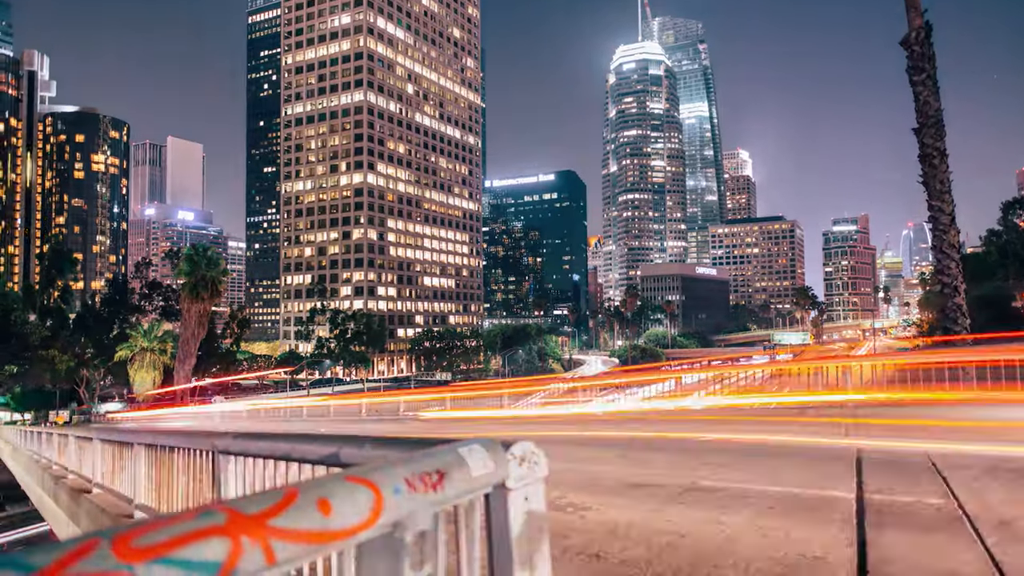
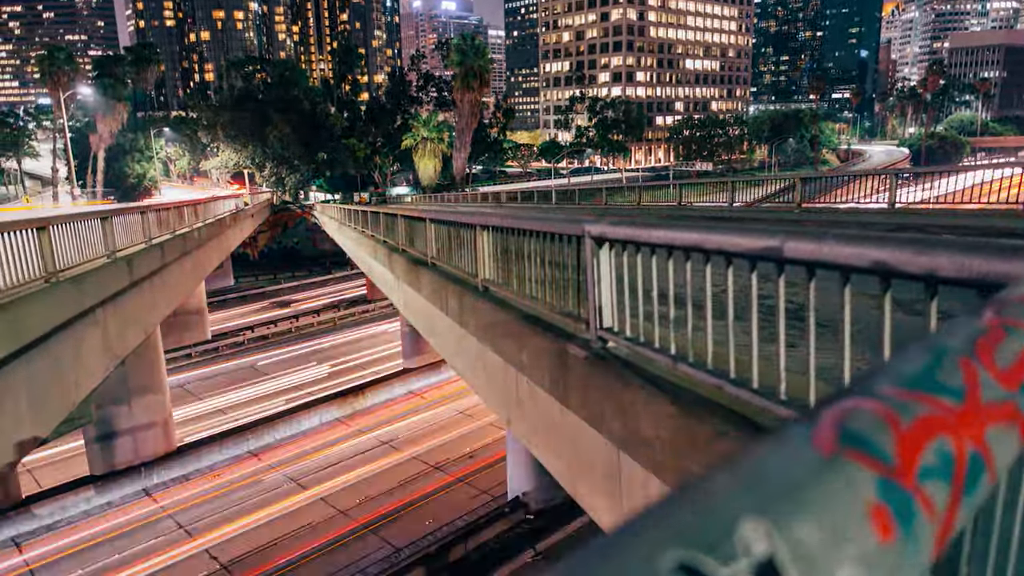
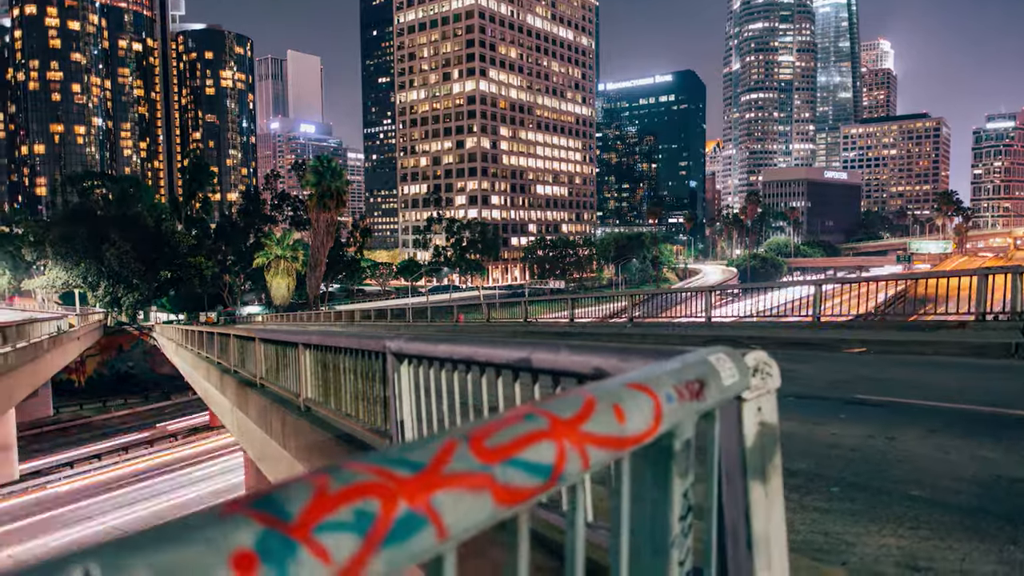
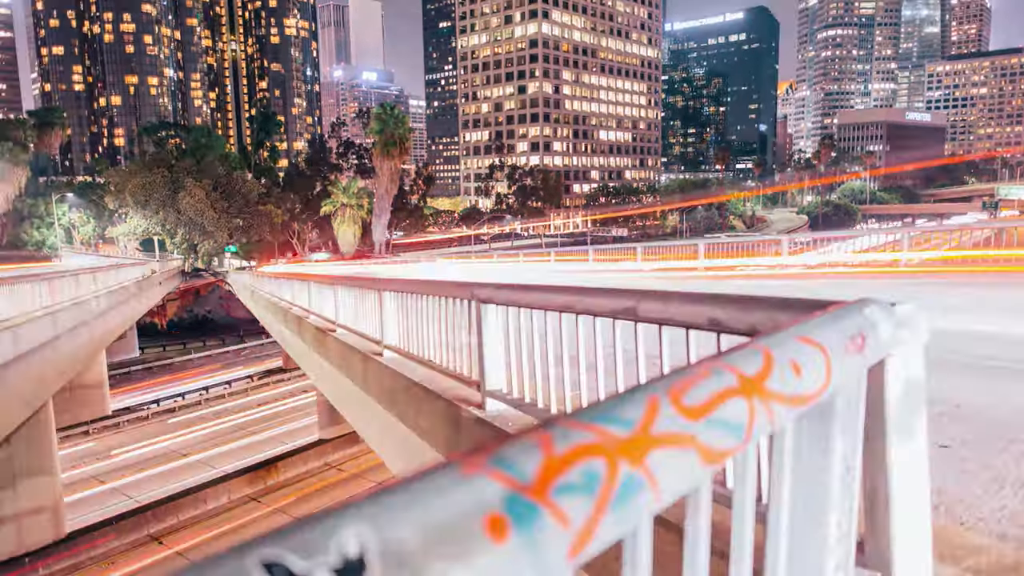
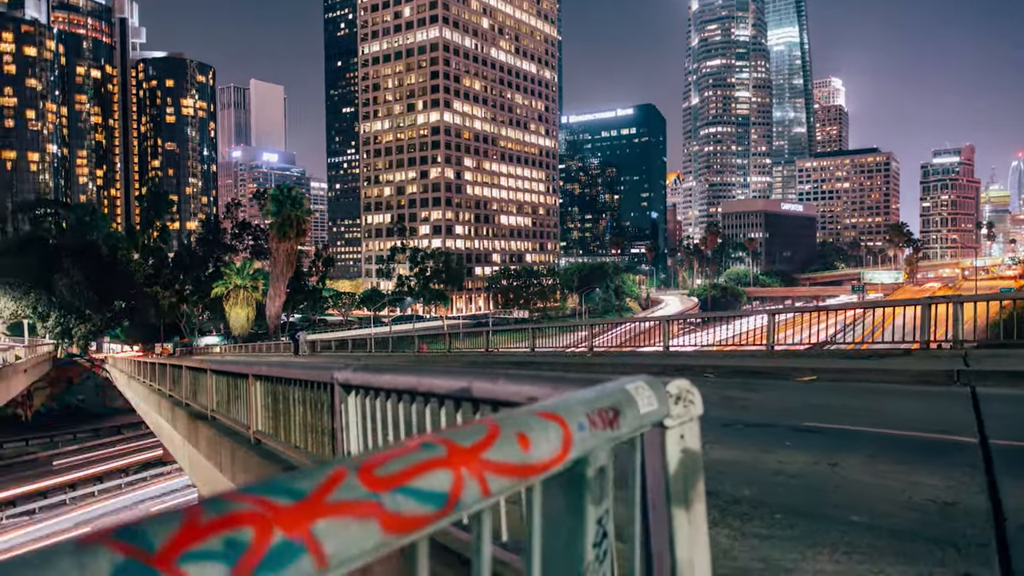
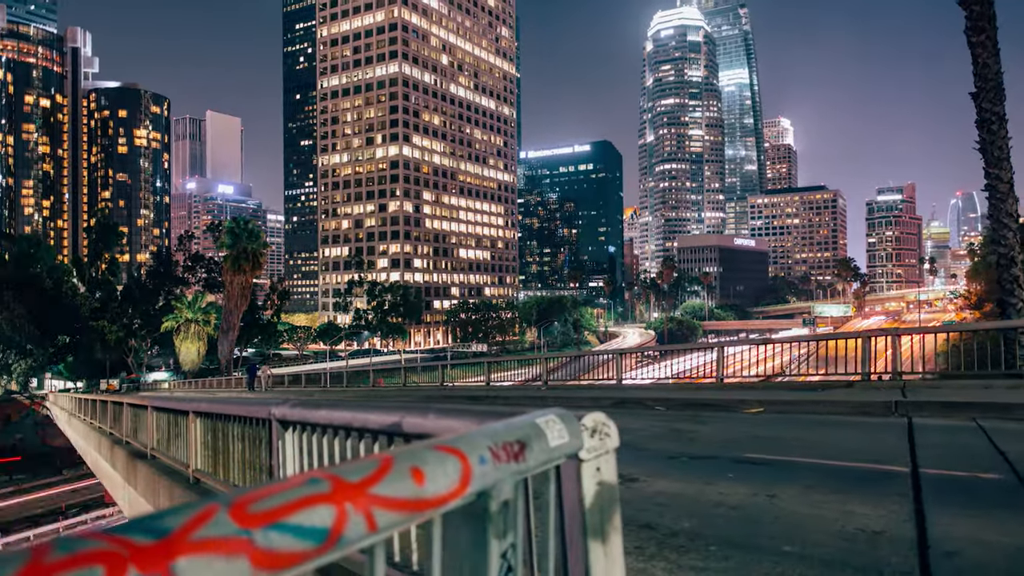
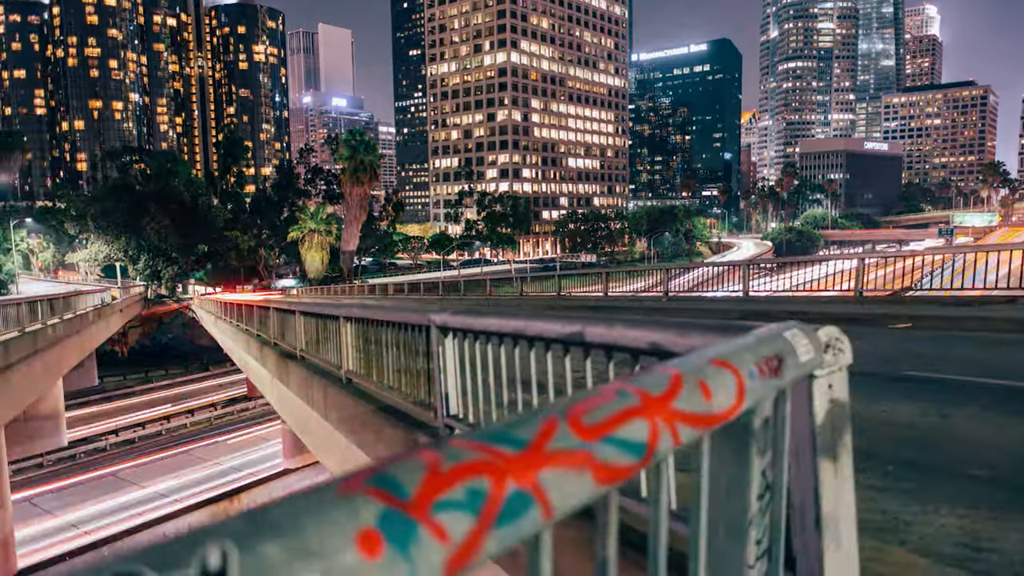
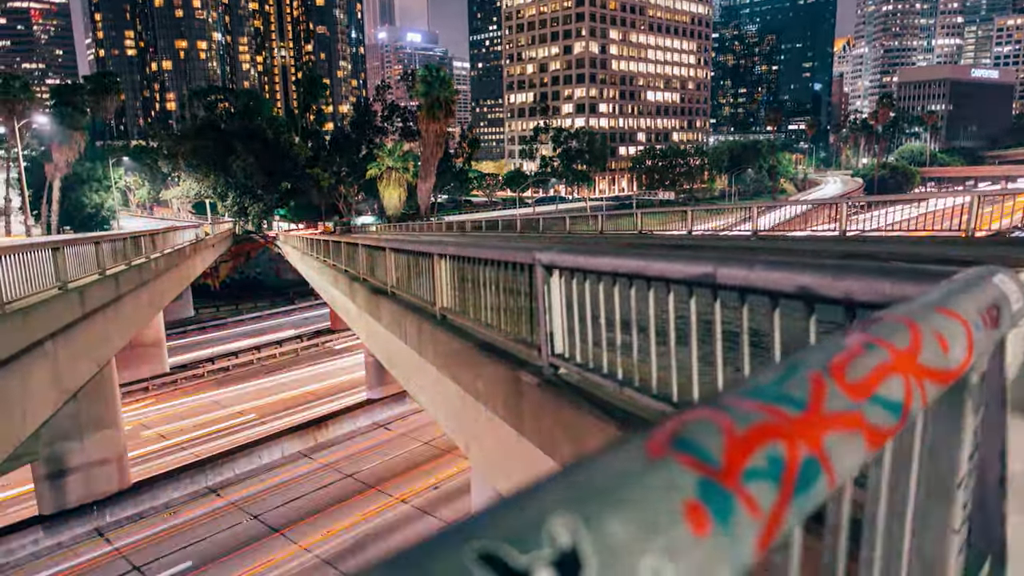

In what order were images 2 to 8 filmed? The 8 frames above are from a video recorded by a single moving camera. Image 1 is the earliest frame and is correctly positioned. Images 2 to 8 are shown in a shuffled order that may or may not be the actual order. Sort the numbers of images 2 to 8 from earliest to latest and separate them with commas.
6, 5, 3, 7, 4, 8, 2
